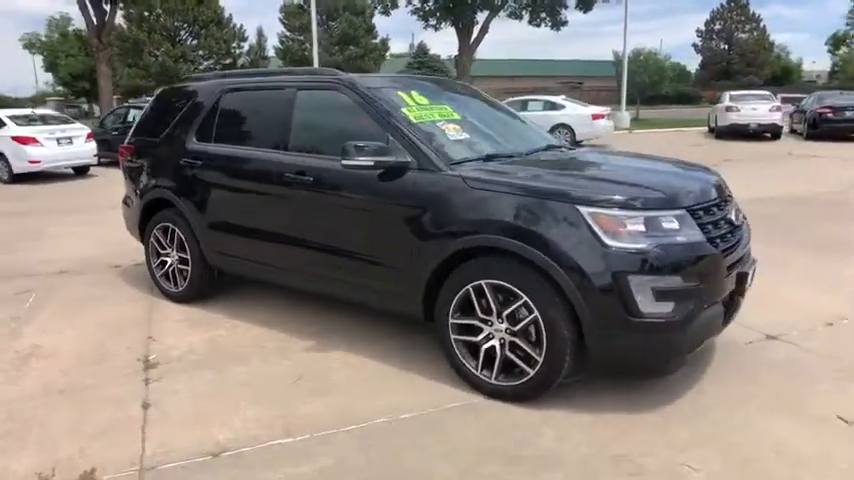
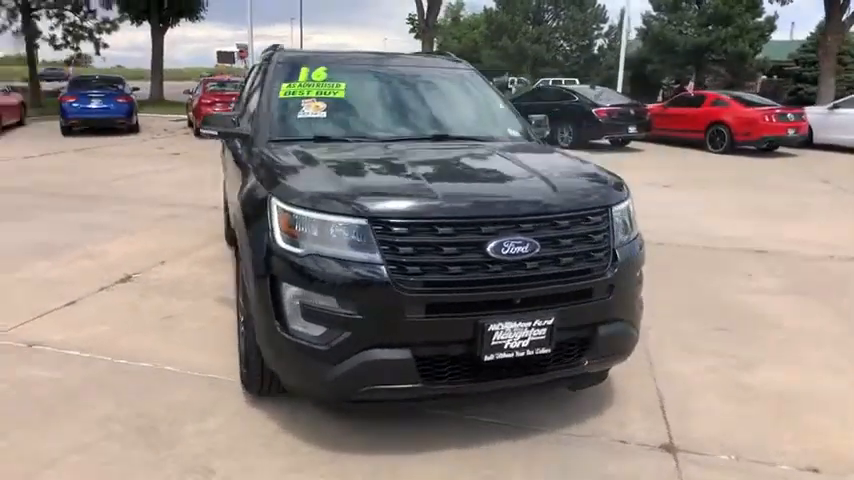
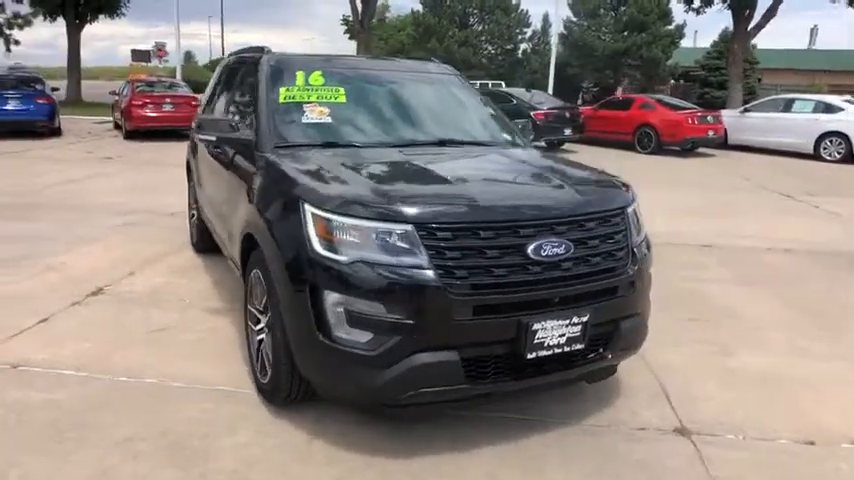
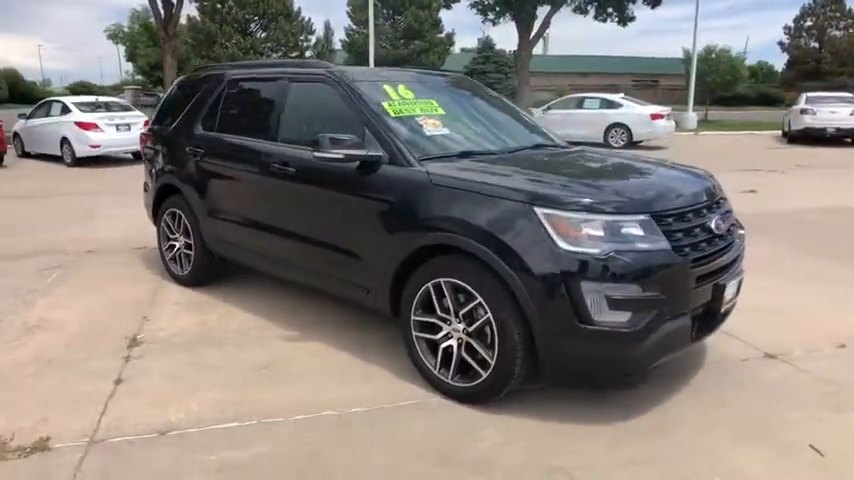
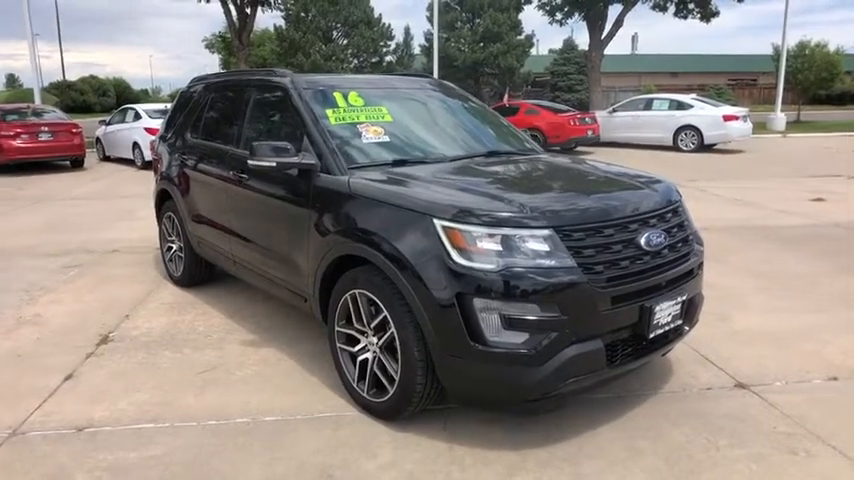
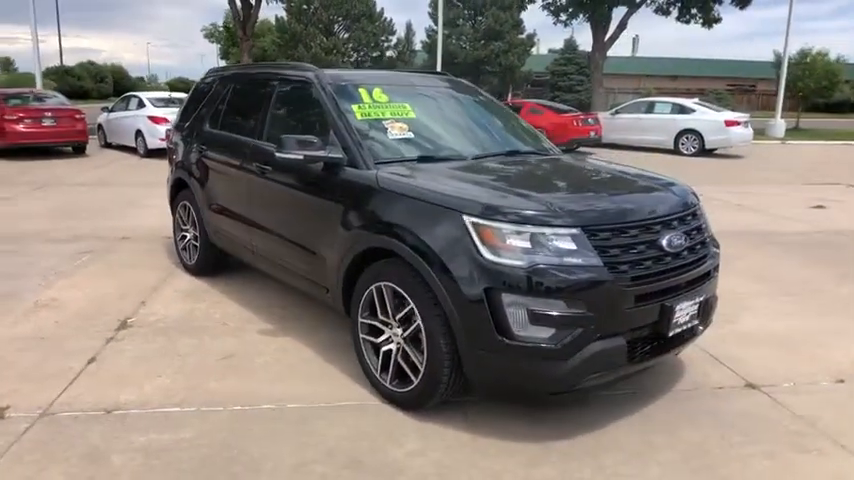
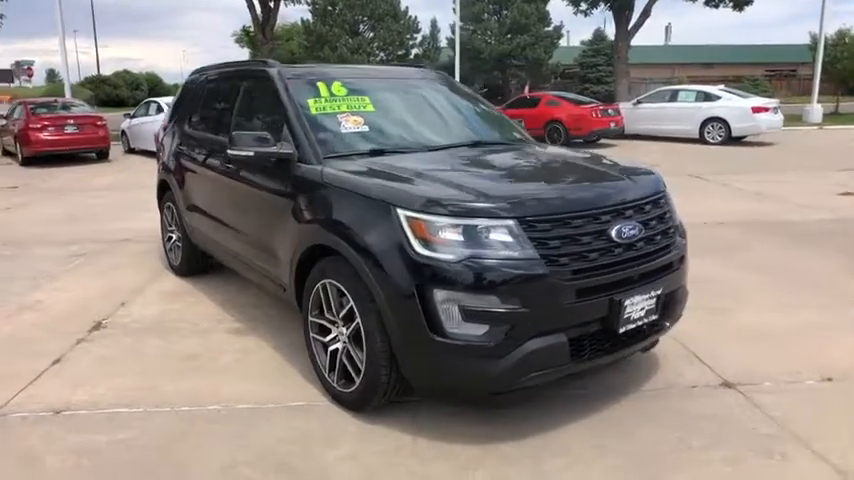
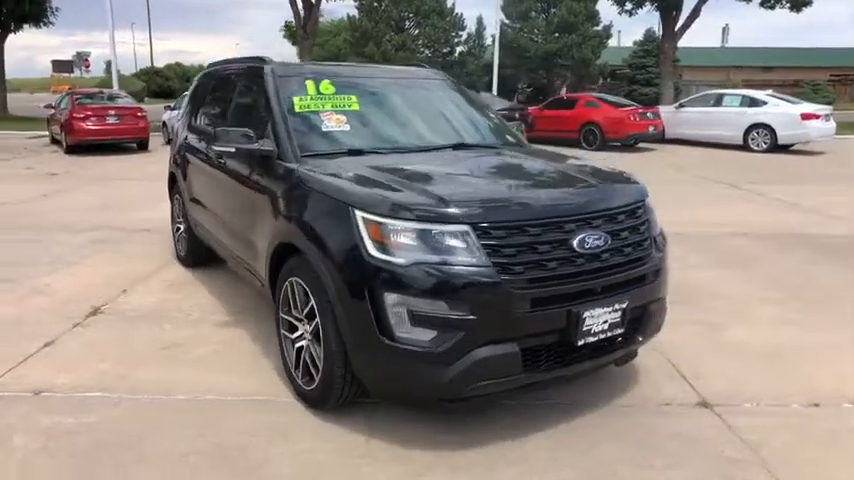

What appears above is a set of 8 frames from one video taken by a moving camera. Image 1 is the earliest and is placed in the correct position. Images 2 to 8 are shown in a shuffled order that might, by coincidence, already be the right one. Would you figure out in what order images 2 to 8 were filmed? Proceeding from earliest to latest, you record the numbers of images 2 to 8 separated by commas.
4, 6, 5, 7, 8, 3, 2
